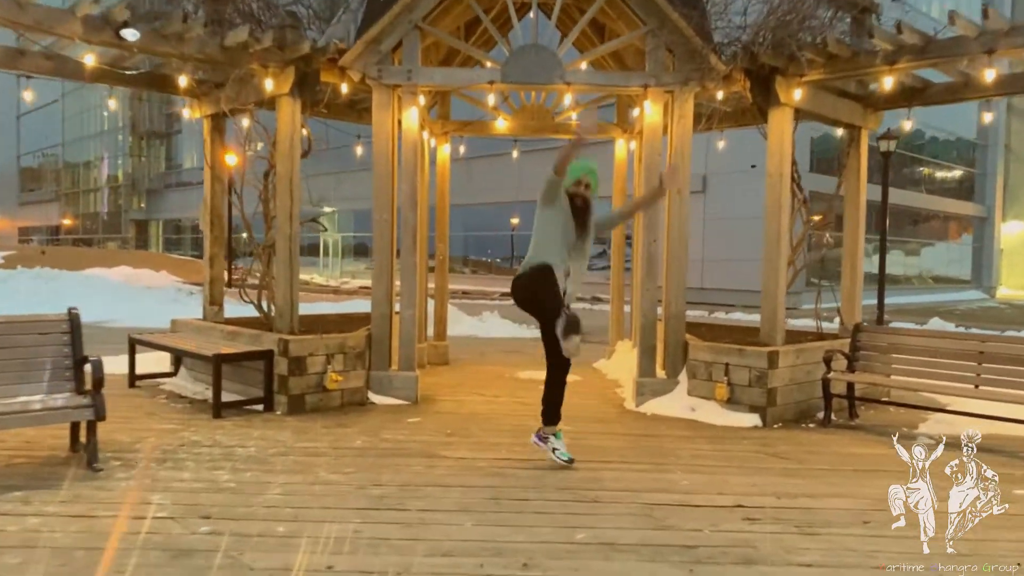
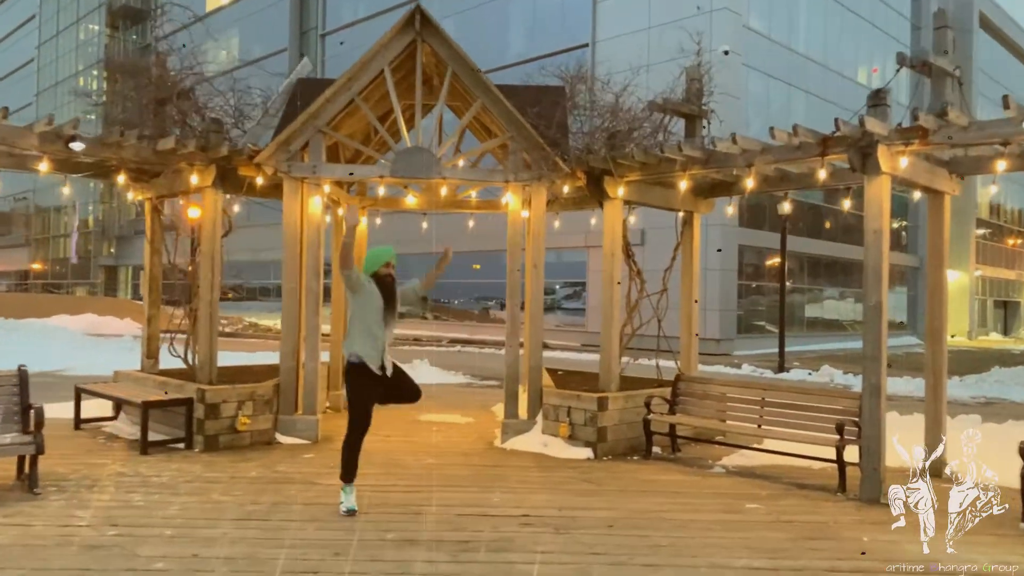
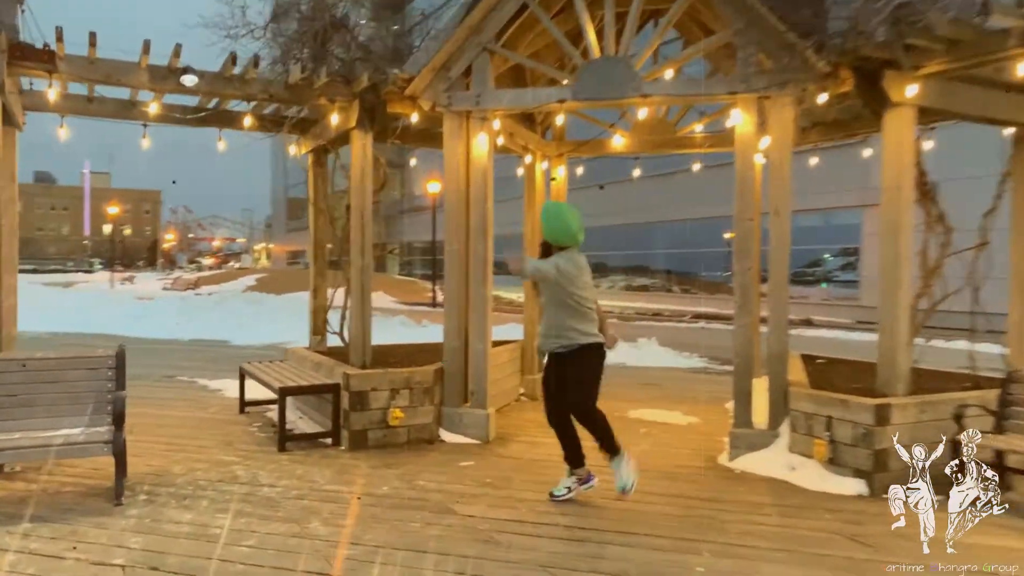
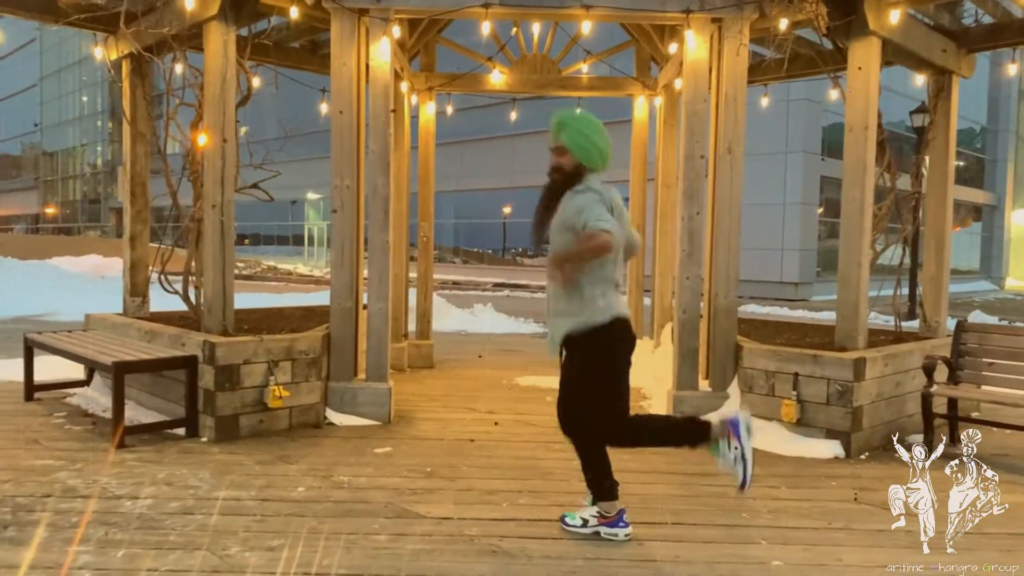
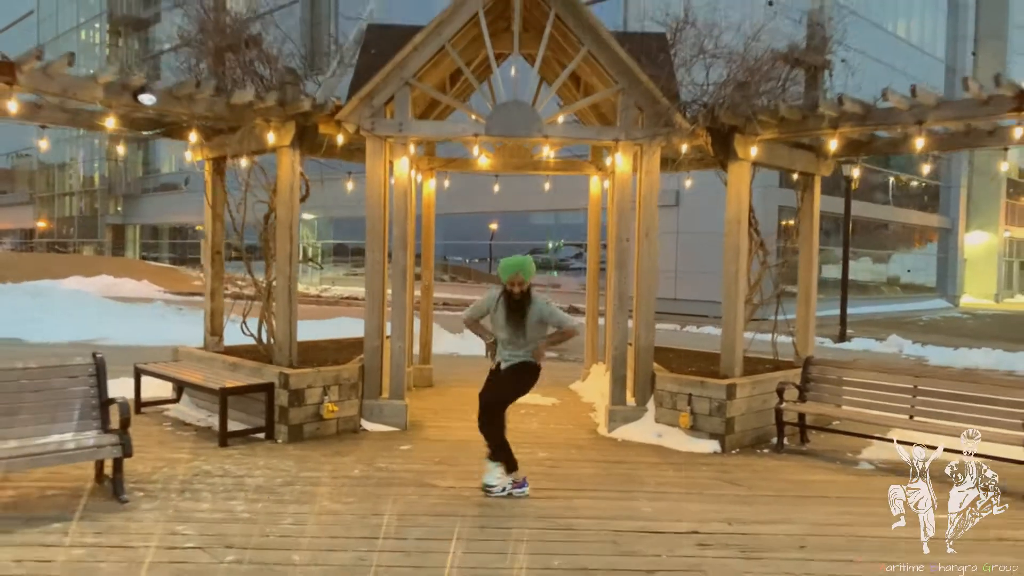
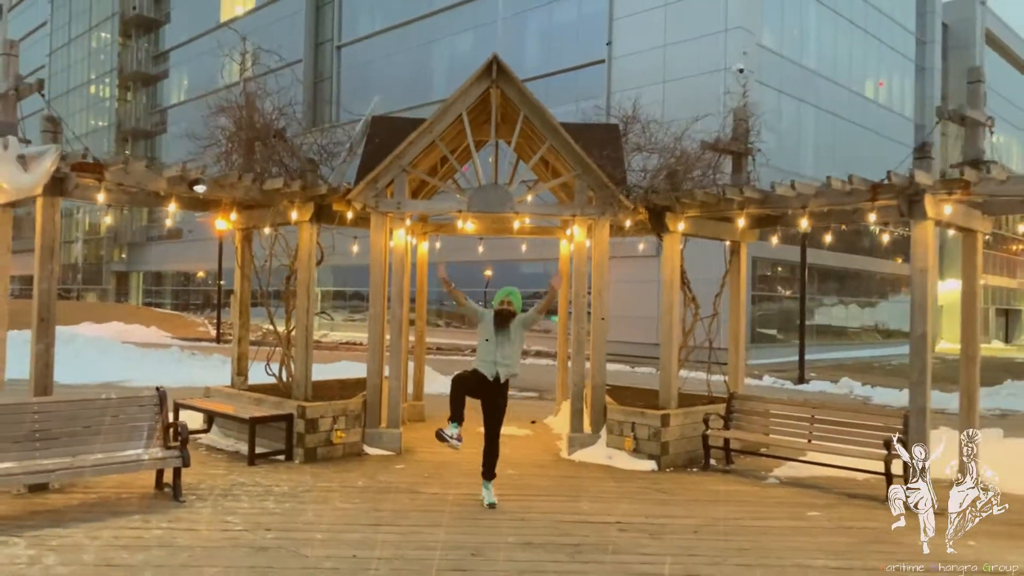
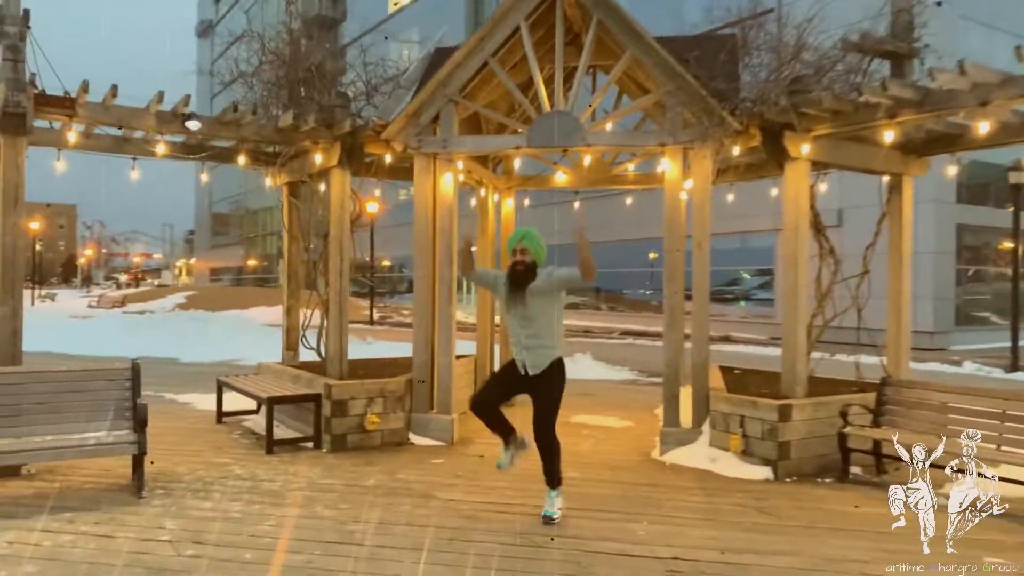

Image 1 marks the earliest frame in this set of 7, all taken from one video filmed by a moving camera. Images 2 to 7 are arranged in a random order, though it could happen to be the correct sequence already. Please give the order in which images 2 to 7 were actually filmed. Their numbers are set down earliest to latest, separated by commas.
4, 5, 6, 2, 7, 3
